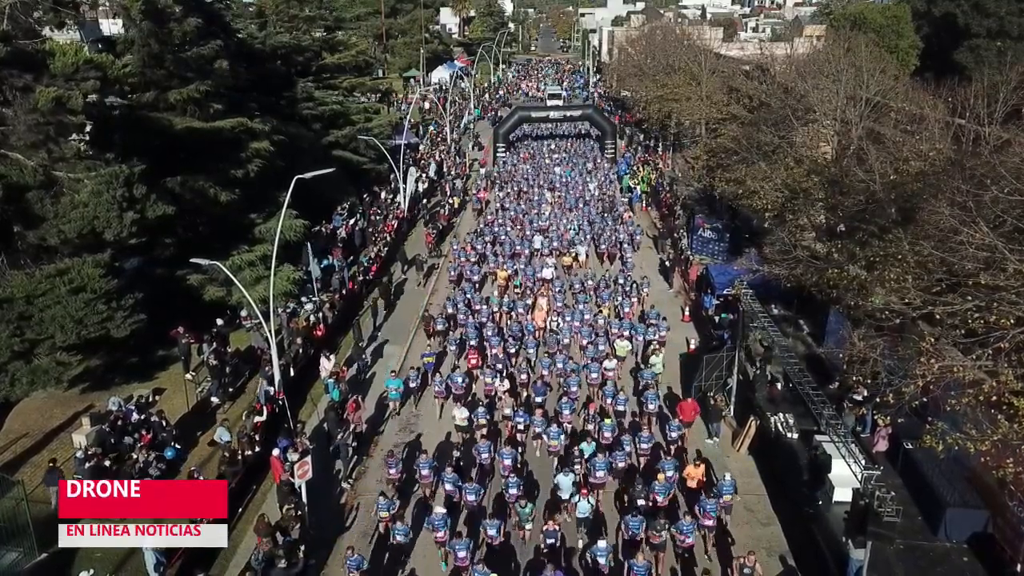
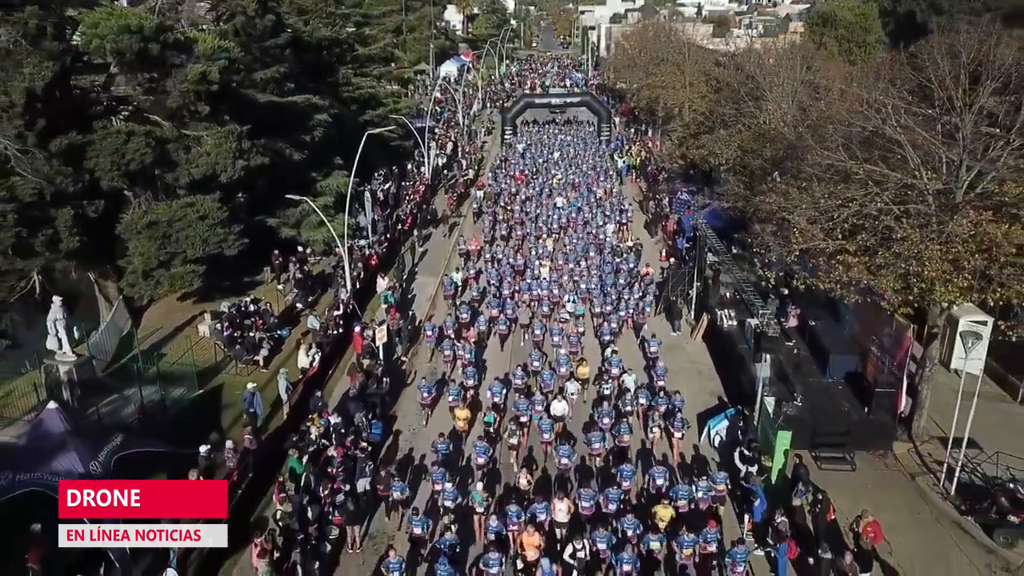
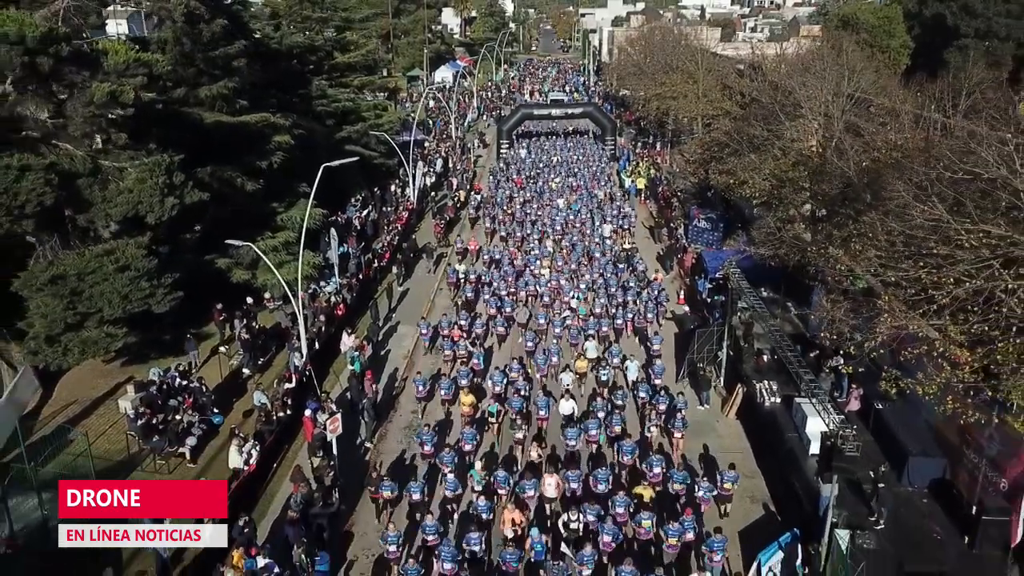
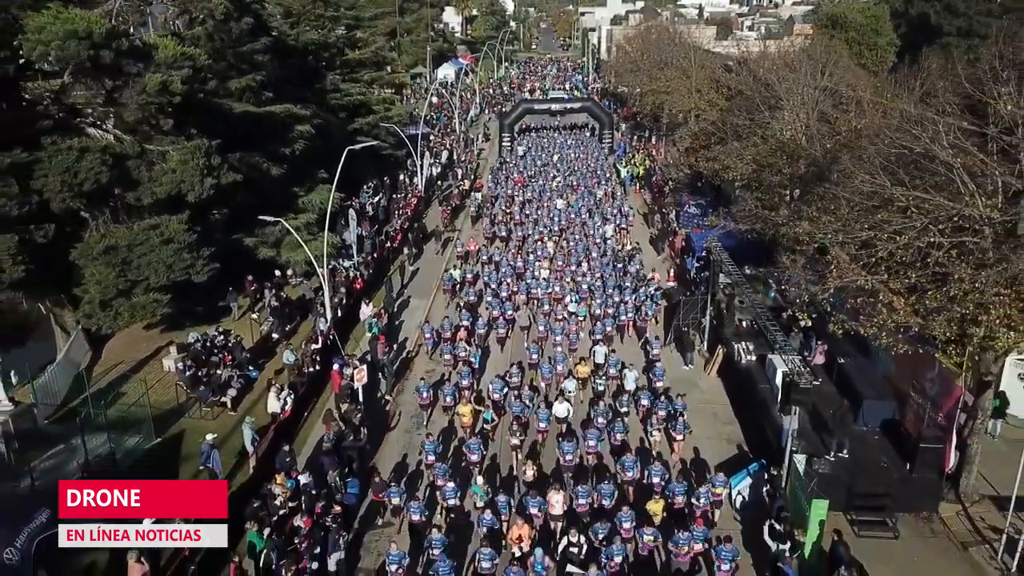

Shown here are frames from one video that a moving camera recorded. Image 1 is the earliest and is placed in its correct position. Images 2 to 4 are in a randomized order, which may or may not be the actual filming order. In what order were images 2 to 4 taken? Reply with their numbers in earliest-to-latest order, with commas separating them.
3, 4, 2
